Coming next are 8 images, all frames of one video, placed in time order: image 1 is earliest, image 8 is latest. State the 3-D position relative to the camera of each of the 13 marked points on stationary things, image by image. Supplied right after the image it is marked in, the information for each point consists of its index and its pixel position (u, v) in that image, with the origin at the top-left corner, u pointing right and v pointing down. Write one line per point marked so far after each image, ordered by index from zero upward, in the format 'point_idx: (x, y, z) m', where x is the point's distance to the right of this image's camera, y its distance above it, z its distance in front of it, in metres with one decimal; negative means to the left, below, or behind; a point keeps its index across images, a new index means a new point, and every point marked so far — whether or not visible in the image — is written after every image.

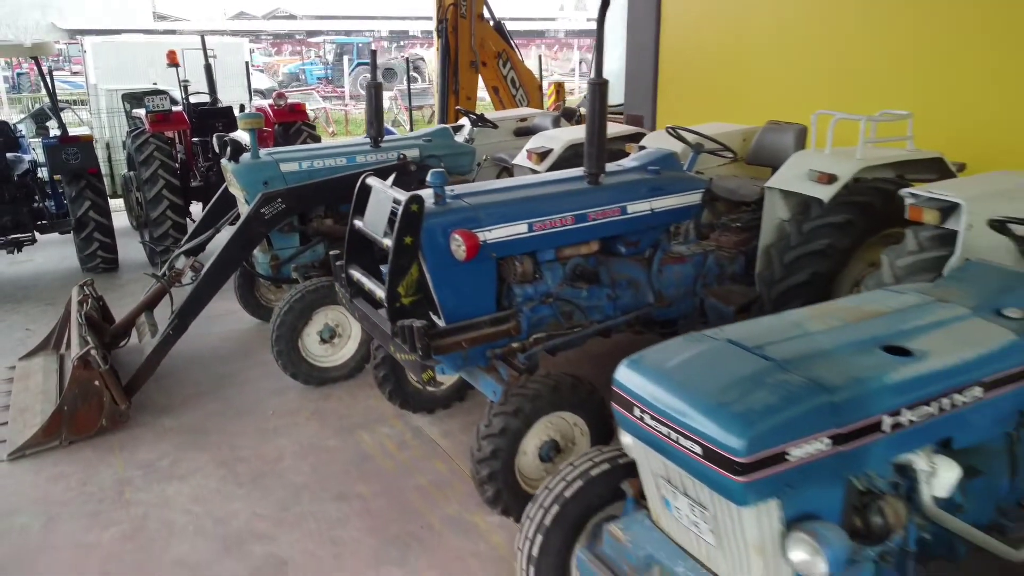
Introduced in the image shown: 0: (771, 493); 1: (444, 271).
0: (+0.3, -0.3, +1.1) m
1: (-0.2, 0.0, +2.1) m
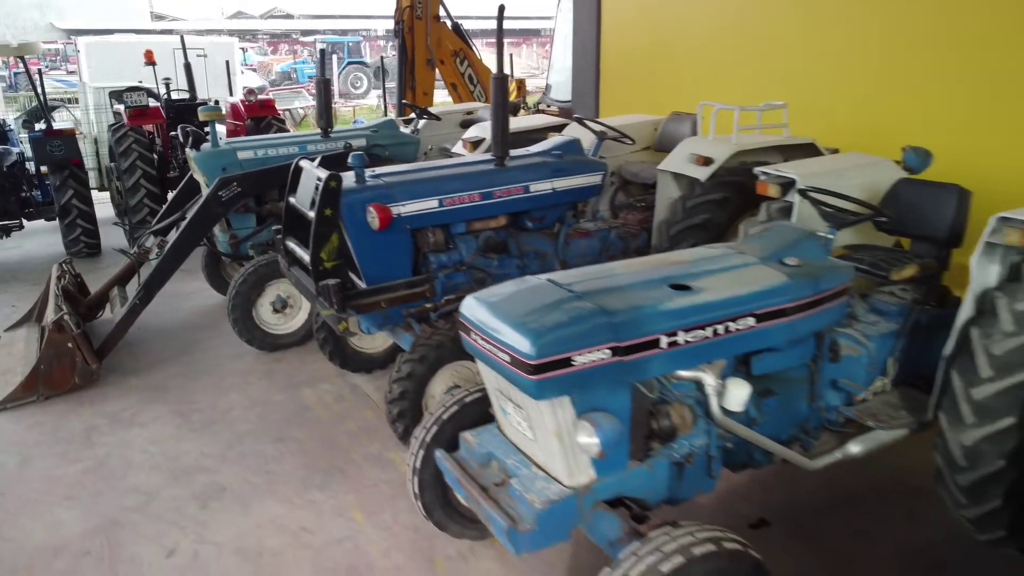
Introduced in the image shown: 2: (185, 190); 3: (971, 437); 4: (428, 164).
0: (+0.1, -0.2, +1.4) m
1: (-0.4, +0.1, +2.4) m
2: (-1.4, +0.4, +3.6) m
3: (+0.9, -0.3, +1.7) m
4: (-0.3, +0.4, +2.6) m
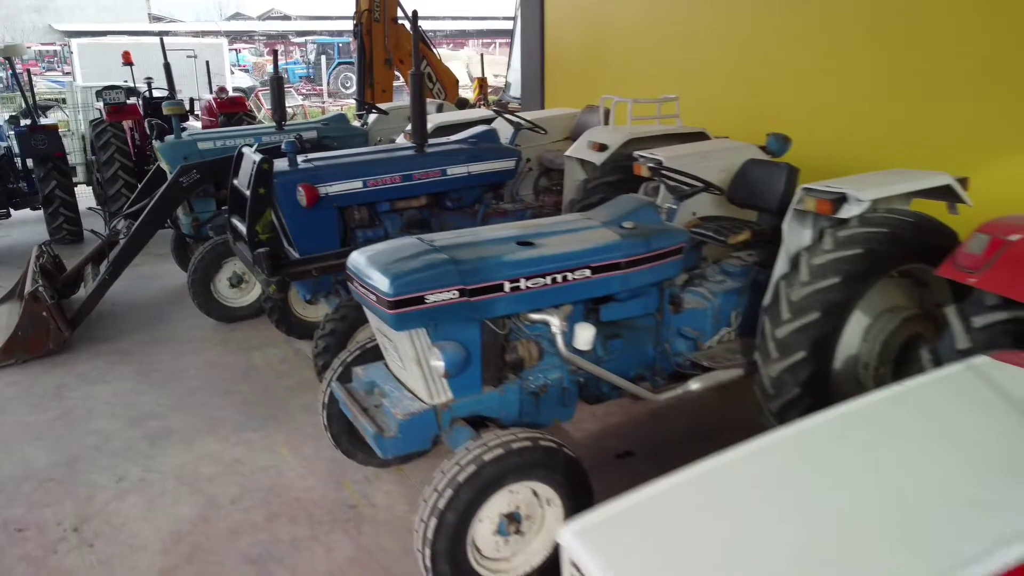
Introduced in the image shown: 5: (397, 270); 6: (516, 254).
0: (-0.2, -0.1, +1.8) m
1: (-0.7, +0.2, +2.8) m
2: (-1.6, +0.5, +3.9) m
3: (+0.6, -0.2, +2.1) m
4: (-0.5, +0.5, +2.9) m
5: (-0.2, 0.0, +1.8) m
6: (0.0, +0.1, +1.9) m
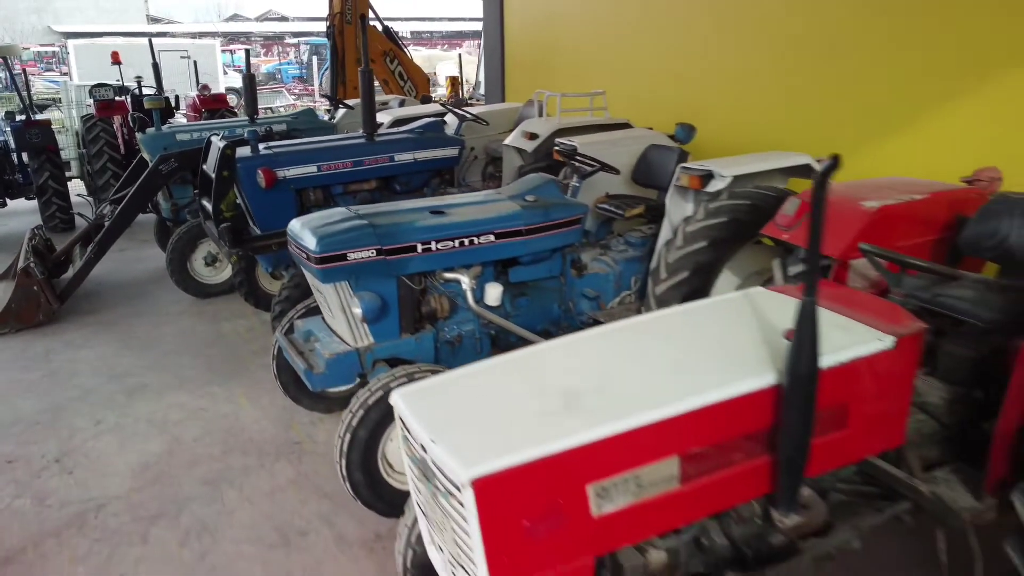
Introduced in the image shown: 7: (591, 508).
0: (-0.4, 0.0, +2.1) m
1: (-0.9, +0.3, +3.1) m
2: (-1.9, +0.6, +4.3) m
3: (+0.4, -0.1, +2.4) m
4: (-0.8, +0.6, +3.3) m
5: (-0.5, +0.1, +2.1) m
6: (-0.2, +0.2, +2.3) m
7: (+0.1, -0.3, +1.1) m
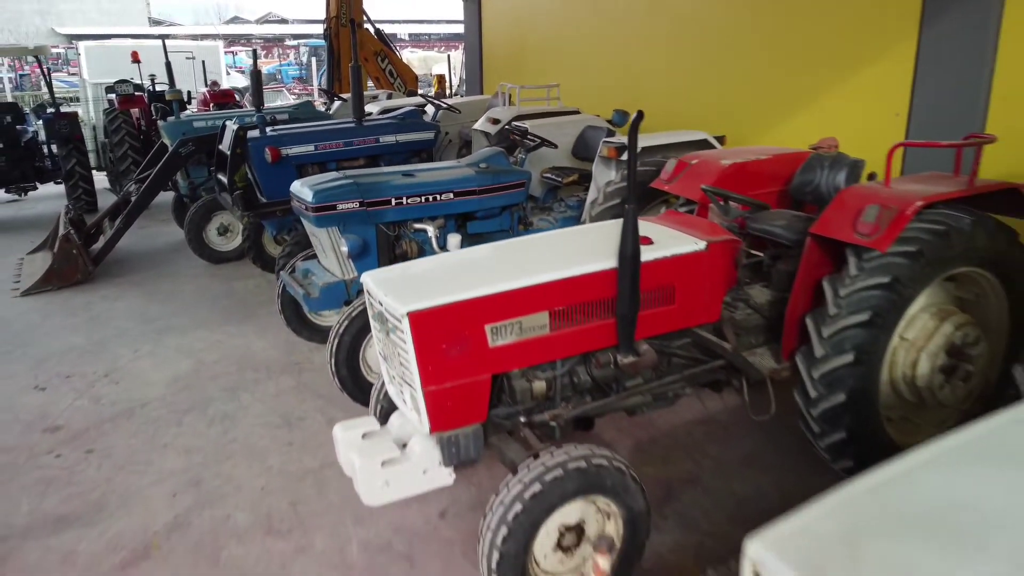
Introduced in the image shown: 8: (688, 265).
0: (-0.6, +0.2, +2.8) m
1: (-1.1, +0.5, +3.7) m
2: (-2.0, +0.8, +4.9) m
3: (+0.2, +0.1, +3.0) m
4: (-0.9, +0.7, +3.9) m
5: (-0.6, +0.3, +2.8) m
6: (-0.4, +0.4, +2.9) m
7: (-0.1, -0.1, +1.8) m
8: (+0.4, +0.1, +2.0) m
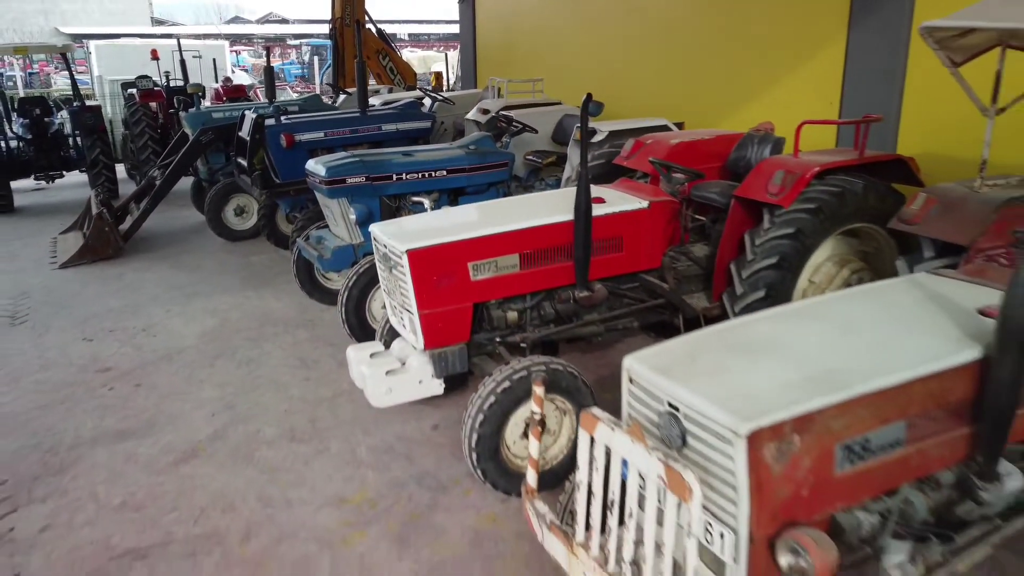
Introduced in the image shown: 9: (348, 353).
0: (-0.6, +0.3, +3.2) m
1: (-1.1, +0.7, +4.2) m
2: (-2.1, +0.9, +5.4) m
3: (+0.2, +0.2, +3.5) m
4: (-1.0, +0.9, +4.4) m
5: (-0.7, +0.5, +3.2) m
6: (-0.4, +0.5, +3.4) m
7: (-0.1, 0.0, +2.2) m
8: (+0.3, +0.2, +2.4) m
9: (-0.4, -0.2, +2.4) m
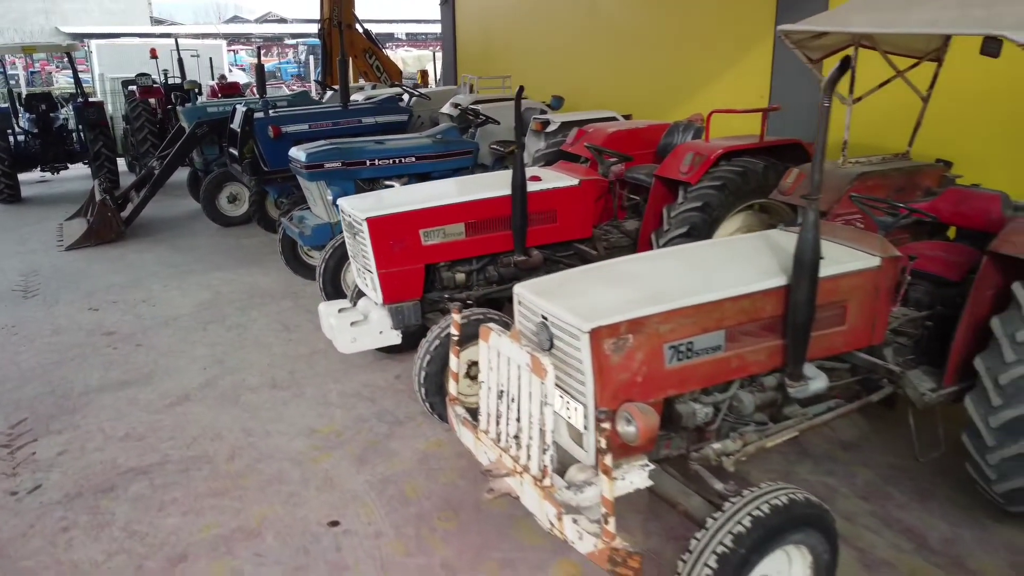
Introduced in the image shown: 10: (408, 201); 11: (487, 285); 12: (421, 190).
0: (-0.8, +0.5, +3.6) m
1: (-1.3, +0.8, +4.6) m
2: (-2.2, +1.0, +5.8) m
3: (0.0, +0.3, +3.9) m
4: (-1.1, +1.0, +4.8) m
5: (-0.8, +0.6, +3.6) m
6: (-0.6, +0.6, +3.7) m
7: (-0.3, +0.1, +2.6) m
8: (+0.2, +0.3, +2.8) m
9: (-0.6, -0.1, +2.8) m
10: (-0.3, +0.3, +2.7) m
11: (-0.1, 0.0, +2.8) m
12: (-0.3, +0.3, +2.8) m
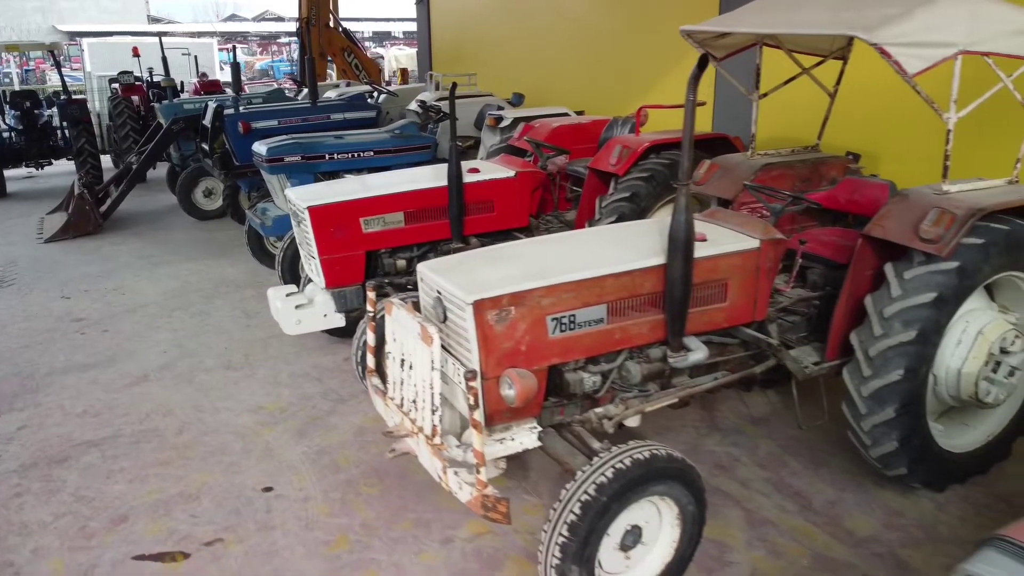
0: (-1.0, +0.5, +3.8) m
1: (-1.5, +0.8, +4.8) m
2: (-2.5, +1.1, +5.9) m
3: (-0.2, +0.4, +4.1) m
4: (-1.4, +1.1, +5.0) m
5: (-1.1, +0.6, +3.8) m
6: (-0.8, +0.7, +3.9) m
7: (-0.5, +0.2, +2.8) m
8: (0.0, +0.4, +3.0) m
9: (-0.8, 0.0, +2.9) m
10: (-0.5, +0.3, +2.8) m
11: (-0.3, +0.1, +3.0) m
12: (-0.5, +0.4, +3.0) m
